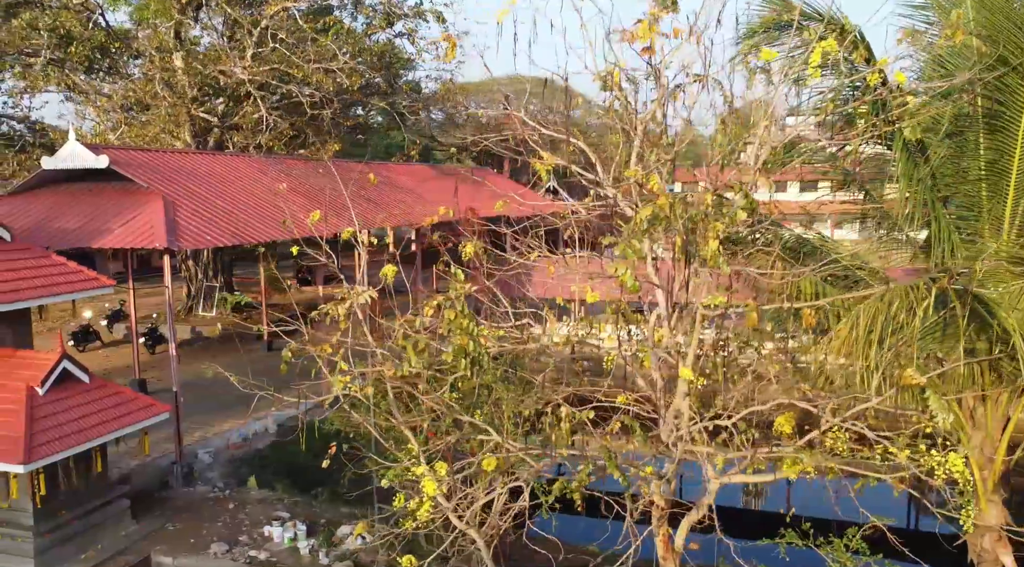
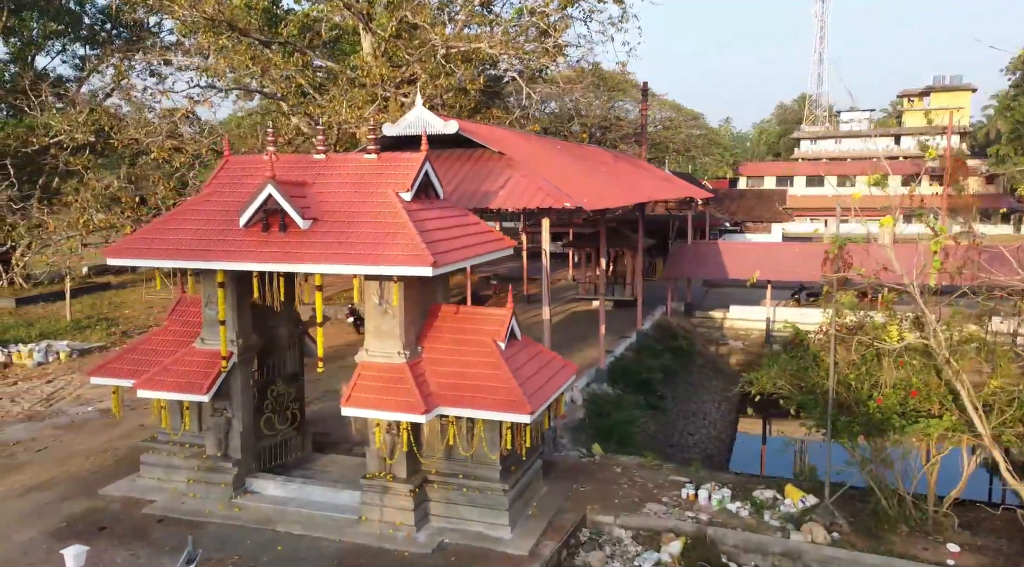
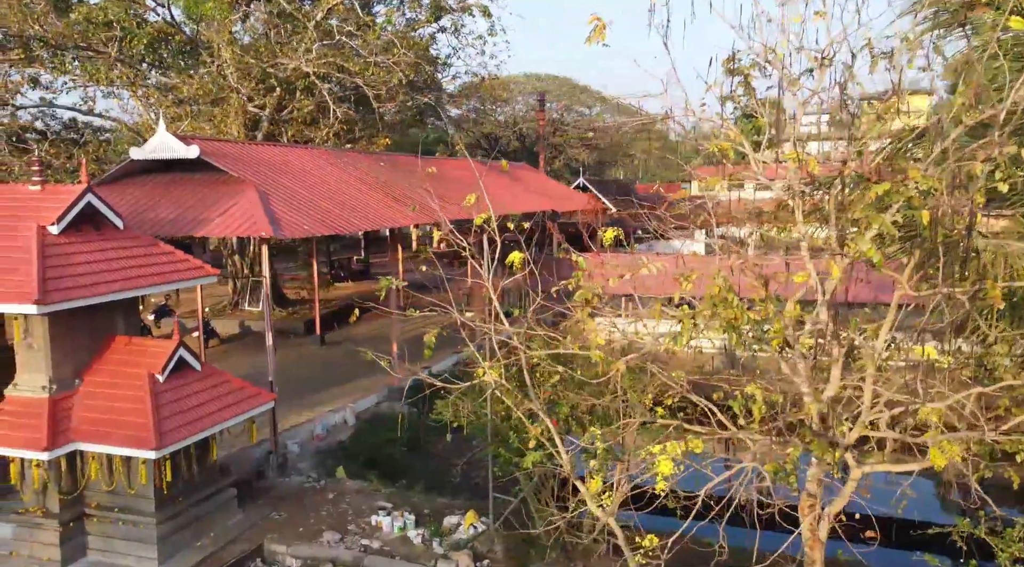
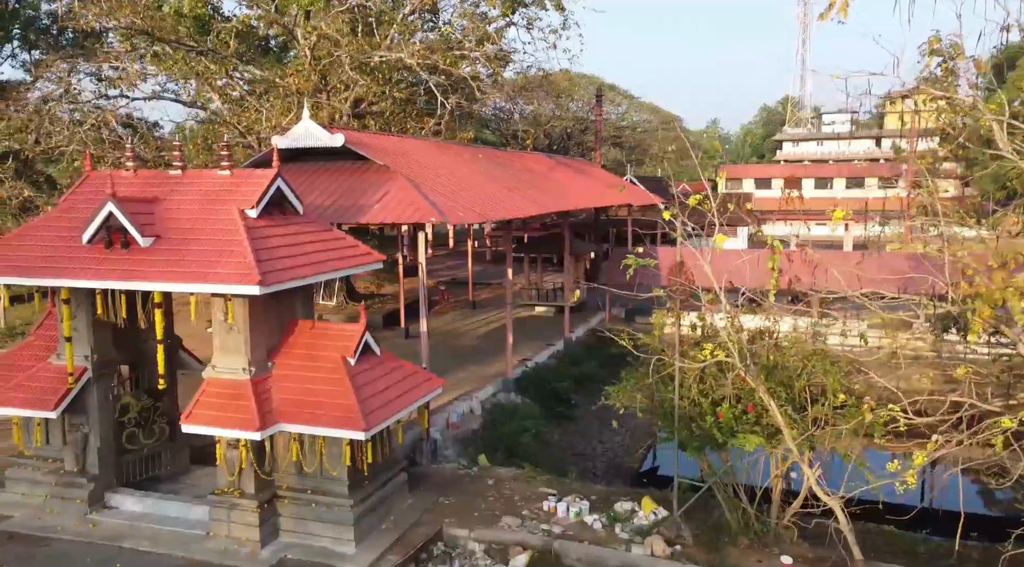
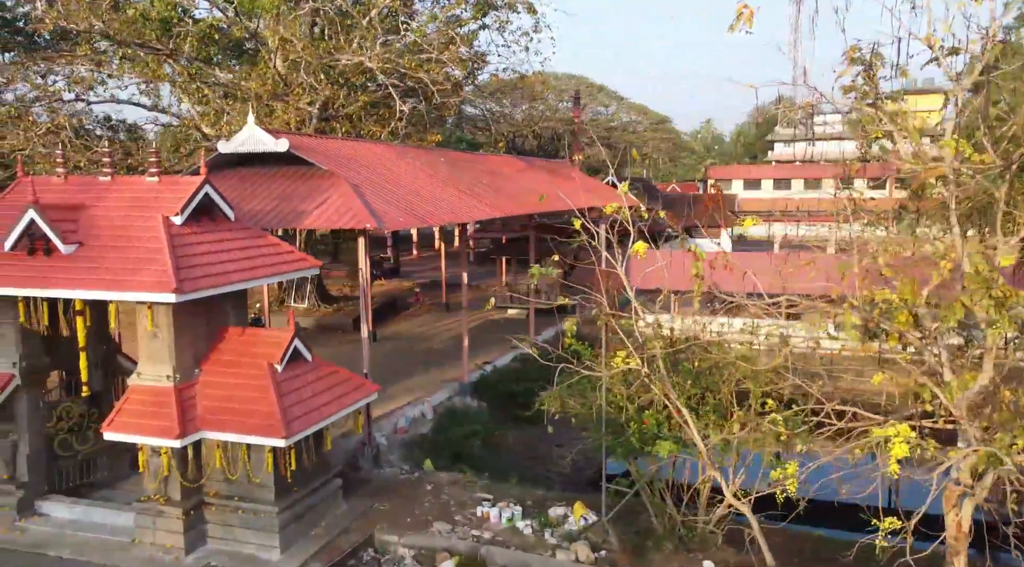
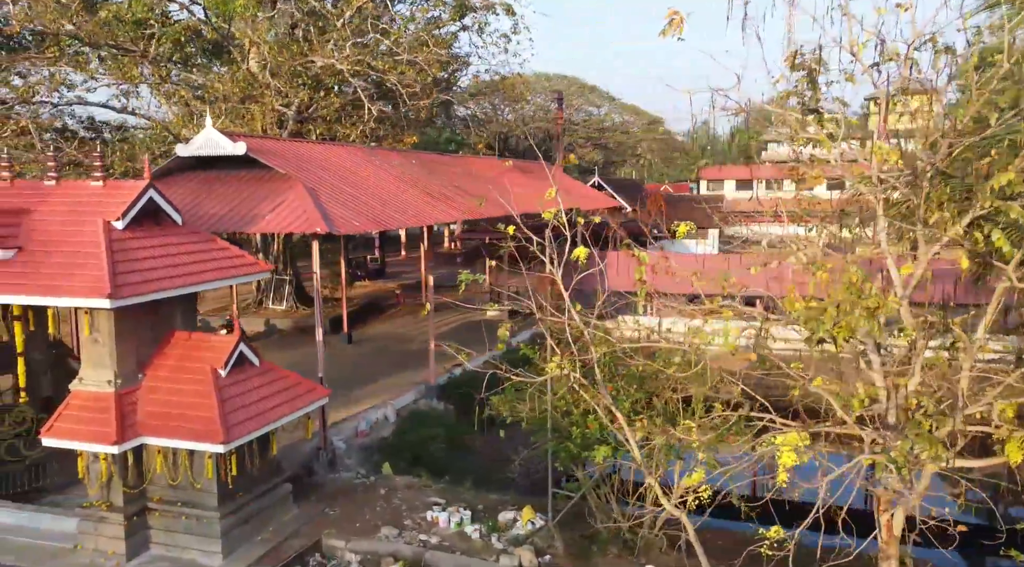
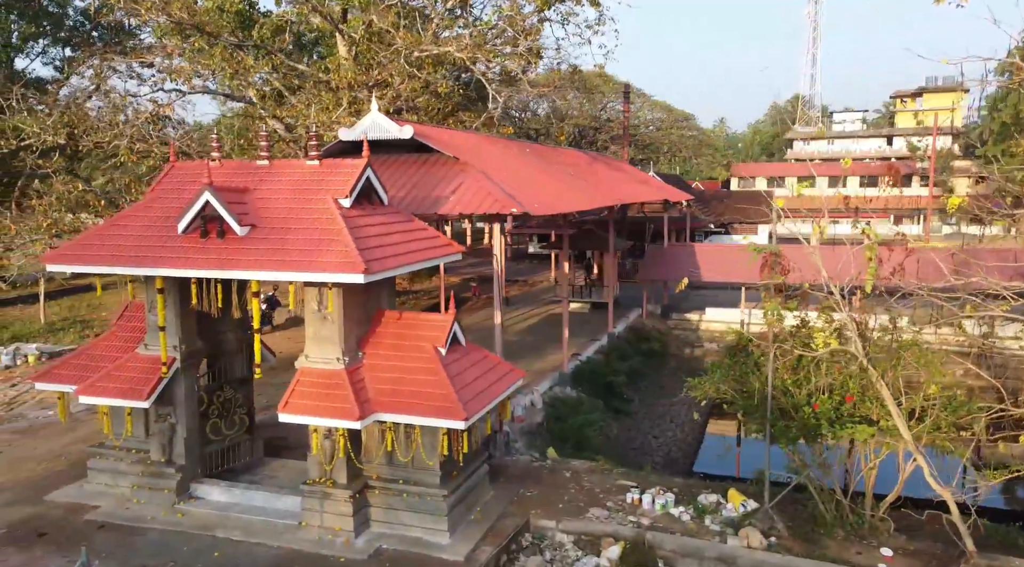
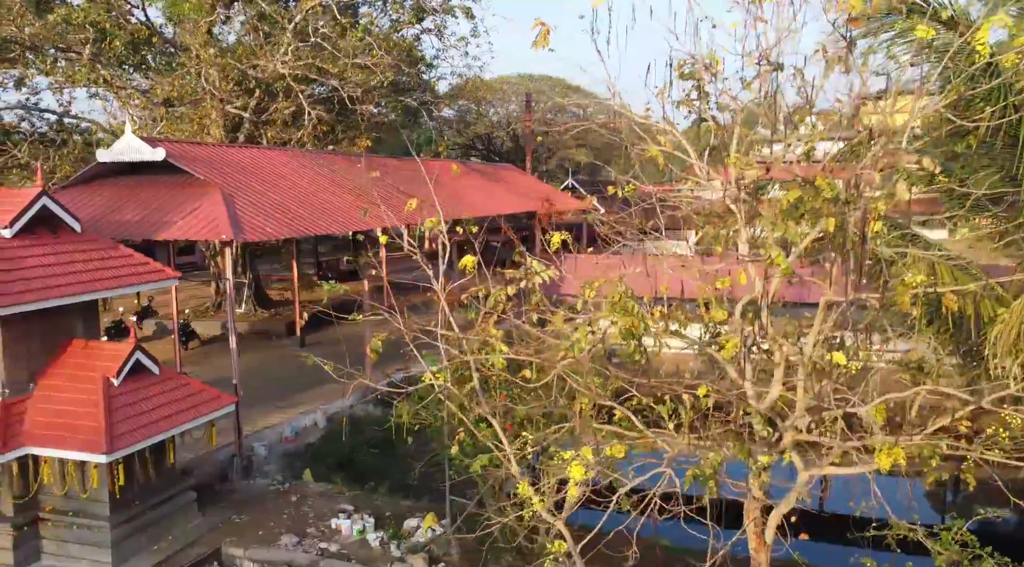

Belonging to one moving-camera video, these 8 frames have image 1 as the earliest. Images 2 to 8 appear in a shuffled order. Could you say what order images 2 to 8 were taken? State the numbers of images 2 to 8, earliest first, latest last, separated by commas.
8, 3, 6, 5, 4, 7, 2
